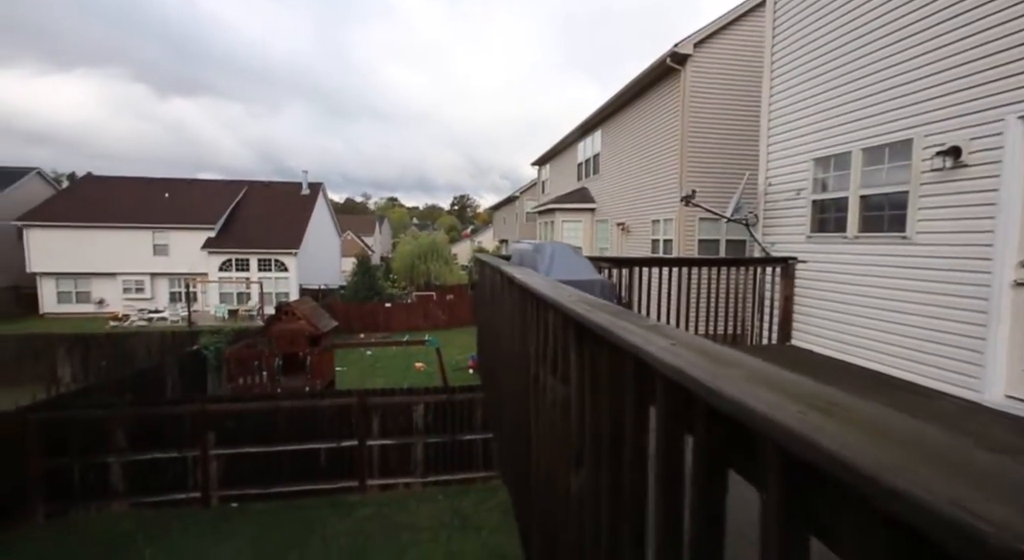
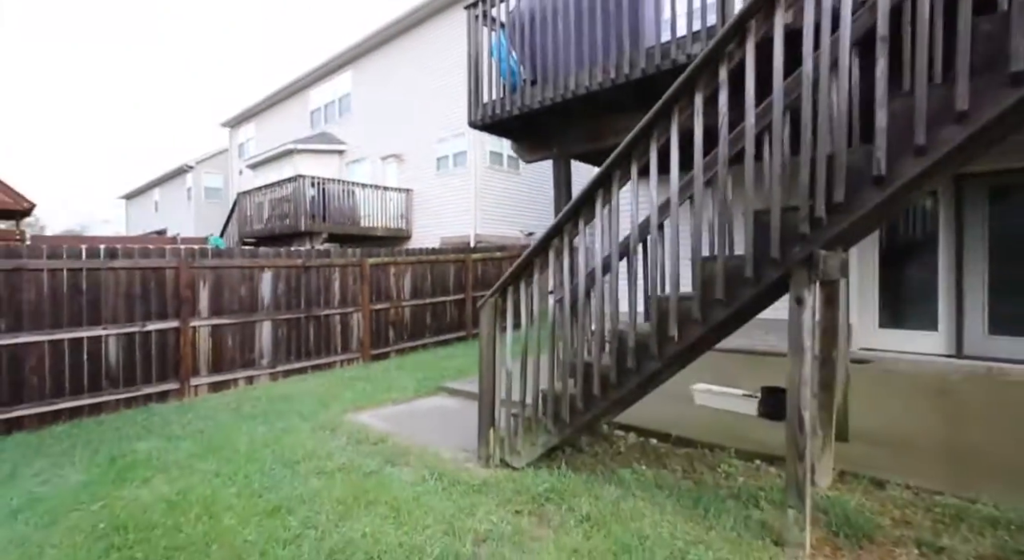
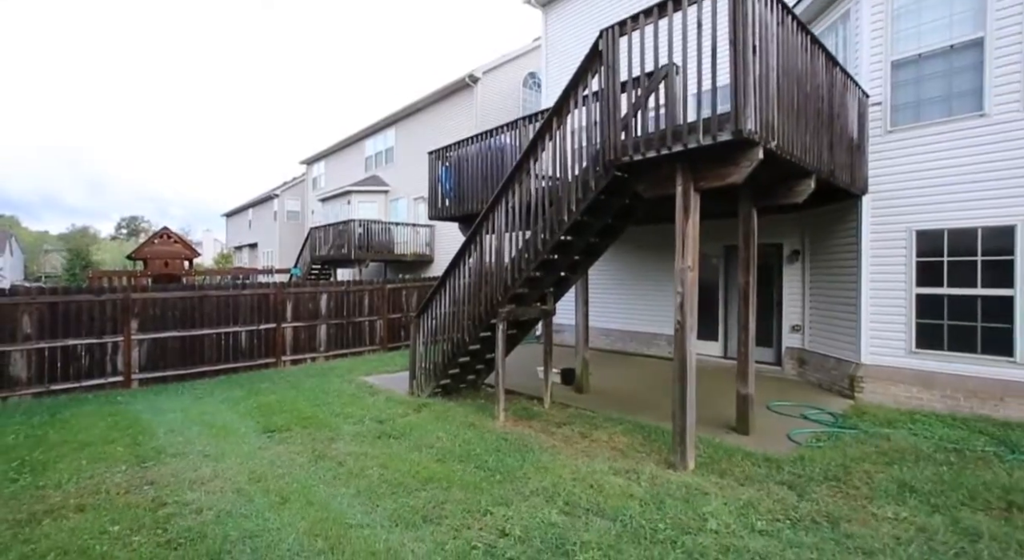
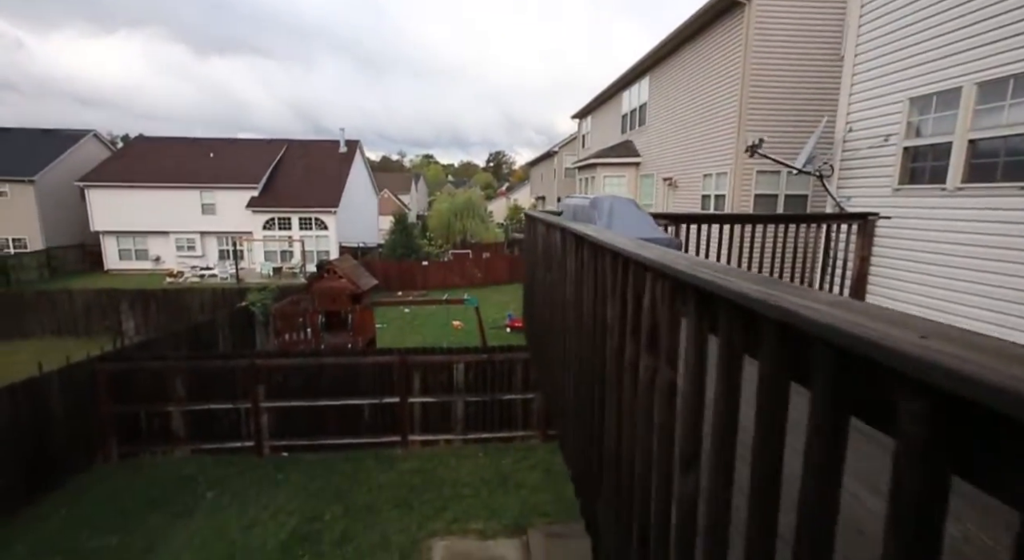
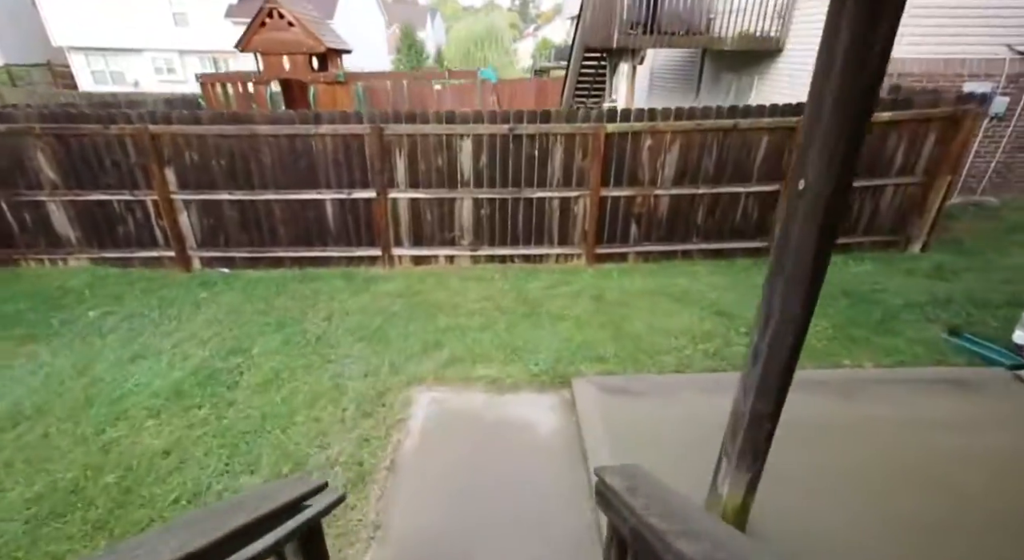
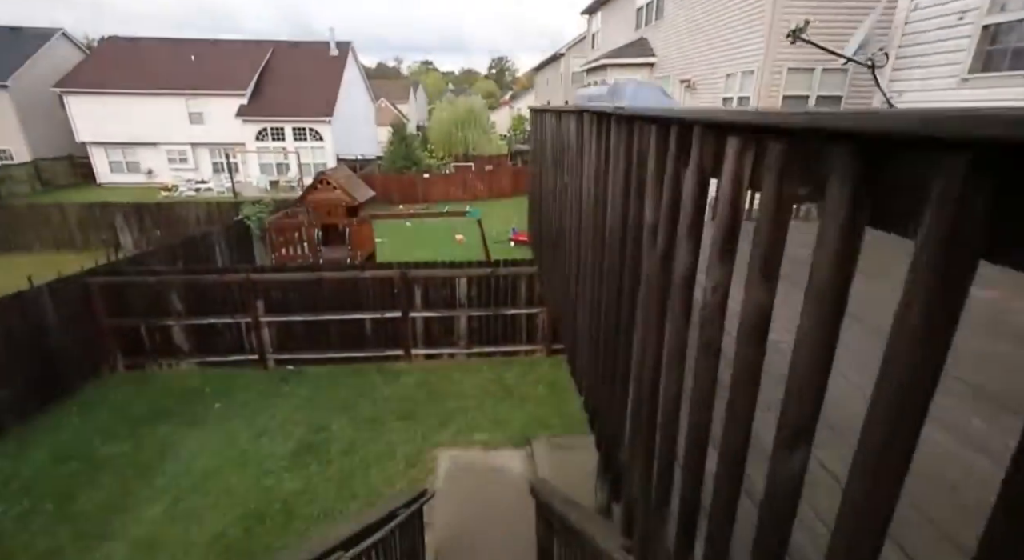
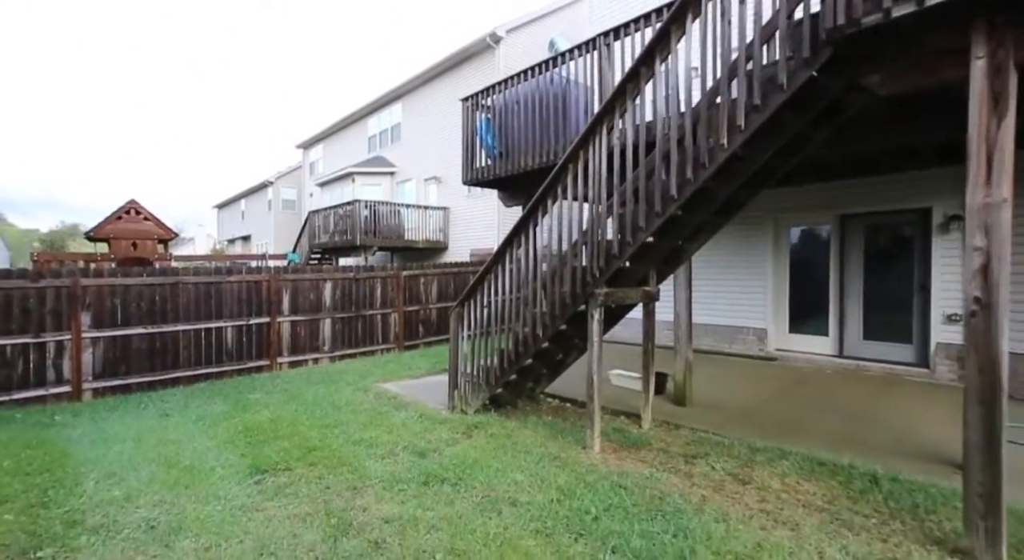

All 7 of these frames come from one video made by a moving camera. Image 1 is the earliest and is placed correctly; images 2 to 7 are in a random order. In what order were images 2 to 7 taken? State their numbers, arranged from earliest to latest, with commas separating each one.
4, 6, 5, 2, 7, 3
